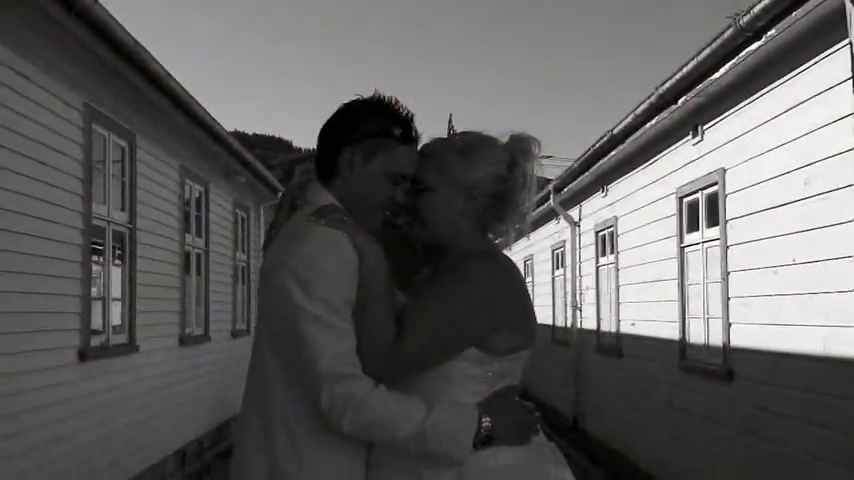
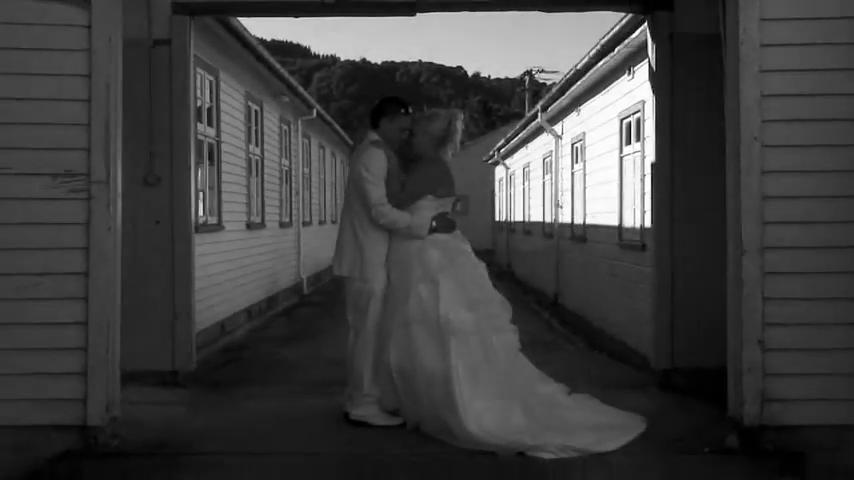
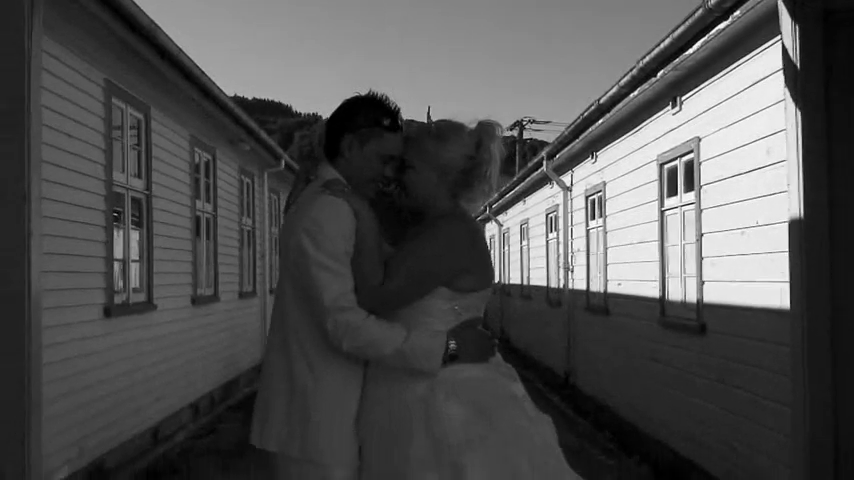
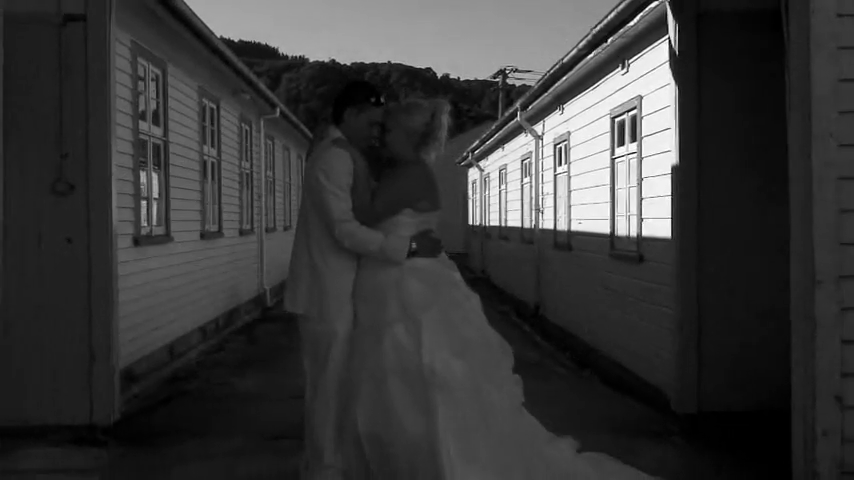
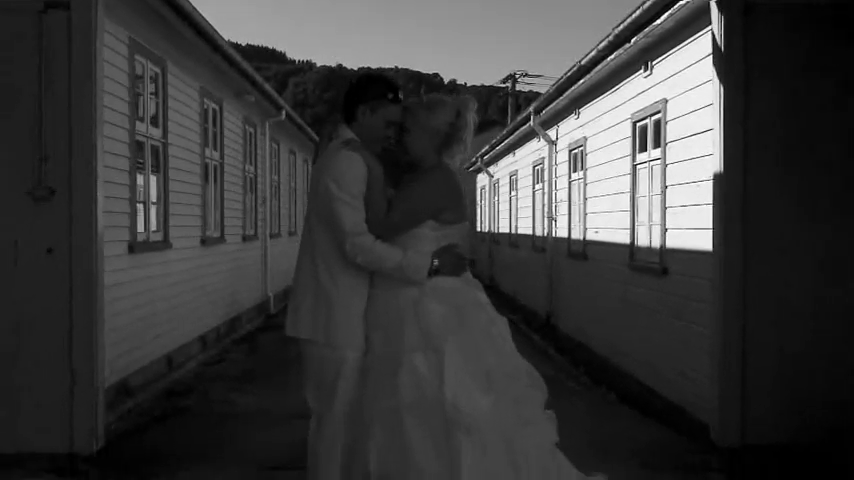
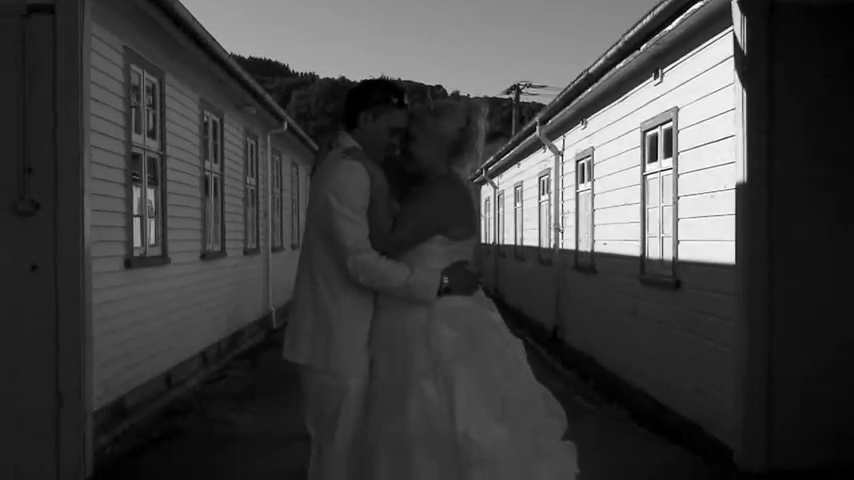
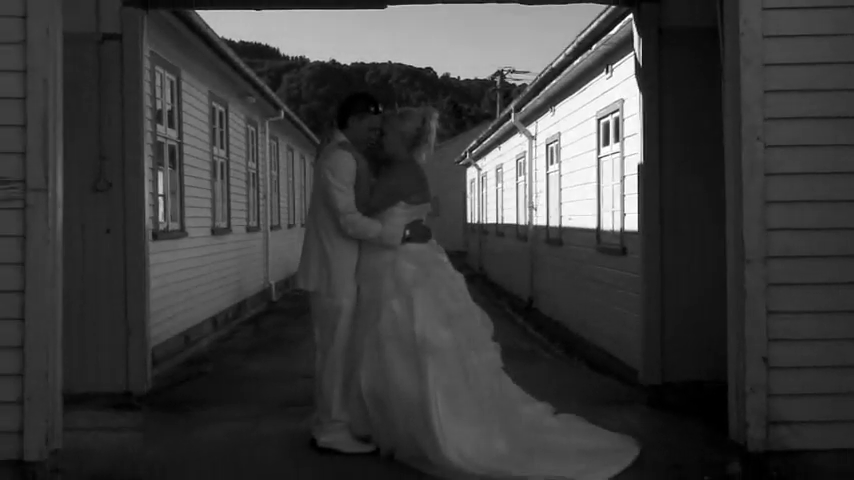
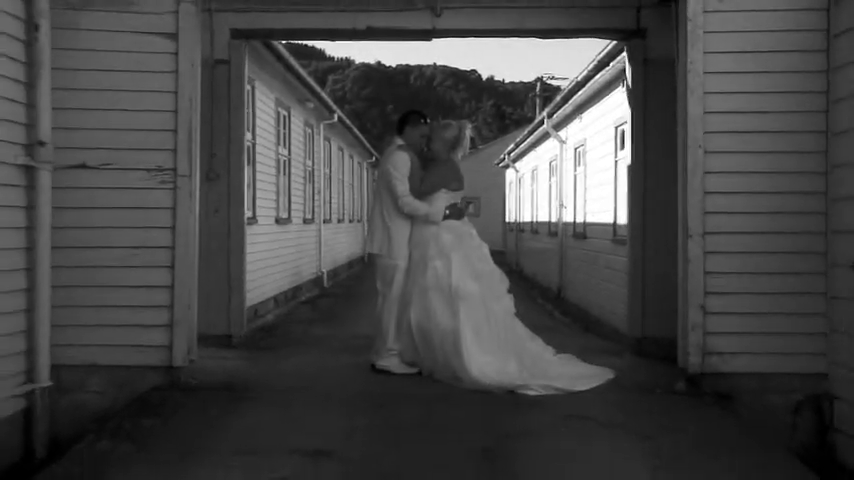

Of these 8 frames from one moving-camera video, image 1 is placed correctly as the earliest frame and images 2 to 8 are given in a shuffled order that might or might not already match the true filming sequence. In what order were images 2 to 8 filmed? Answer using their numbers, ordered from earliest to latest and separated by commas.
3, 6, 5, 4, 7, 2, 8
